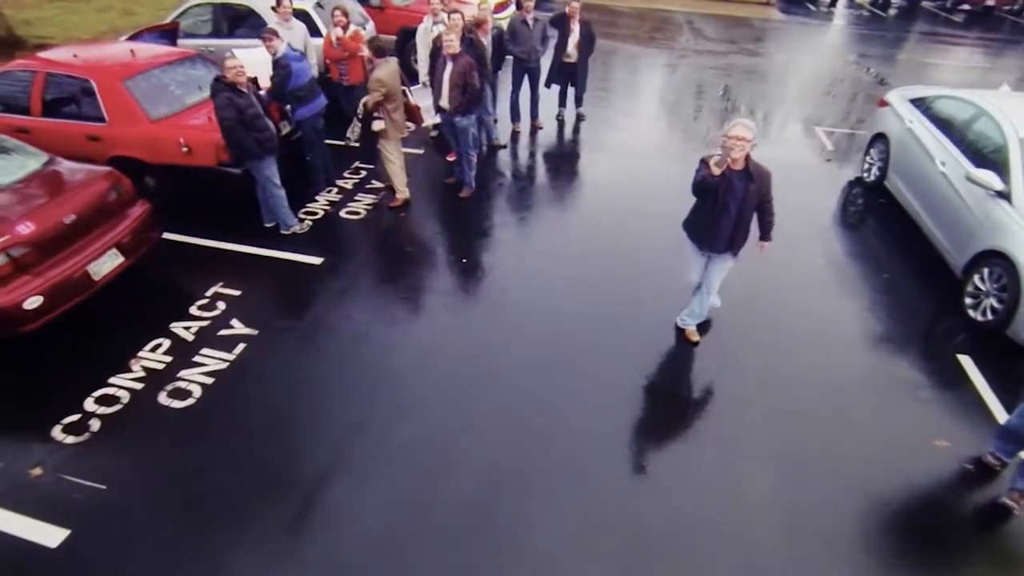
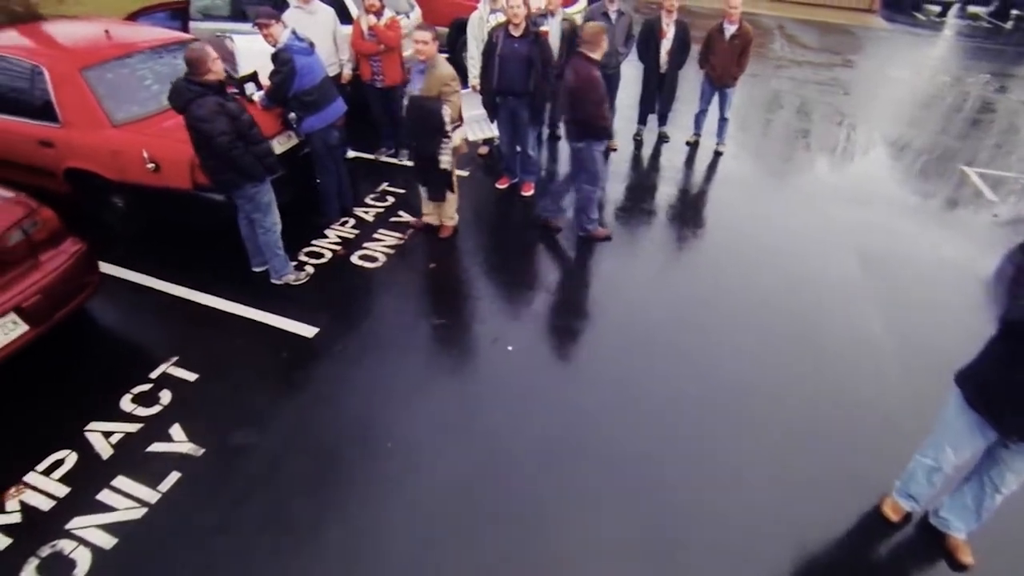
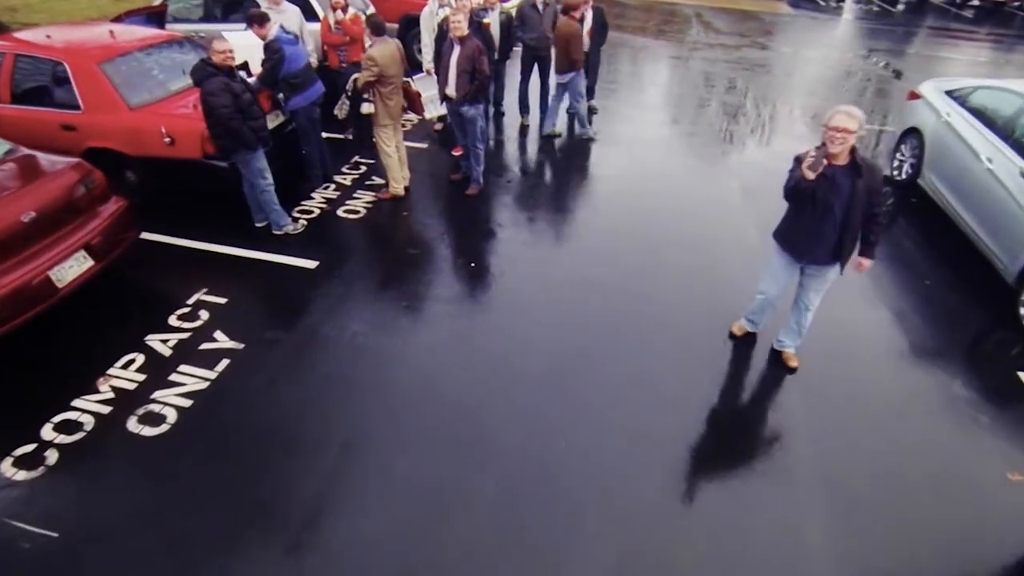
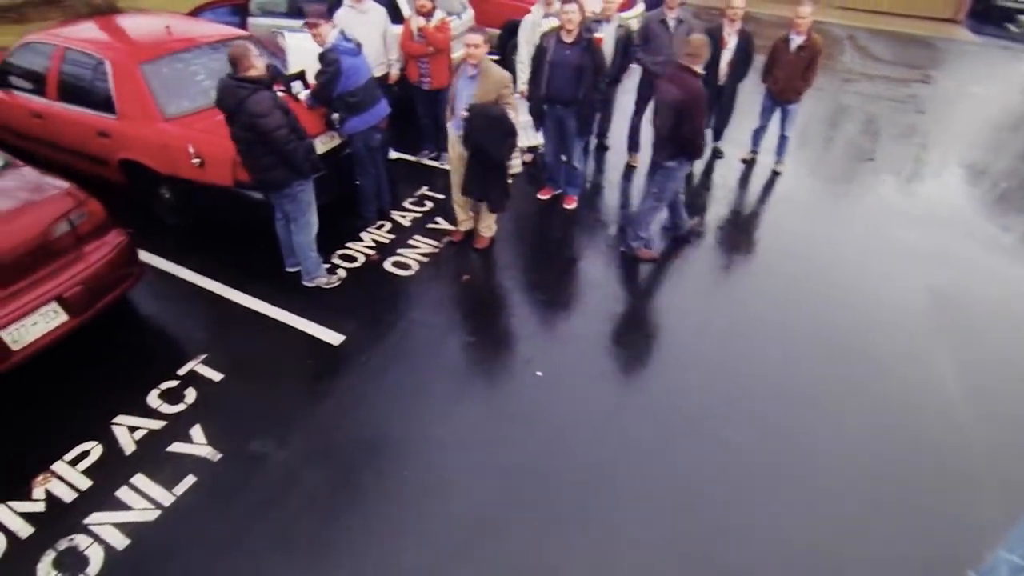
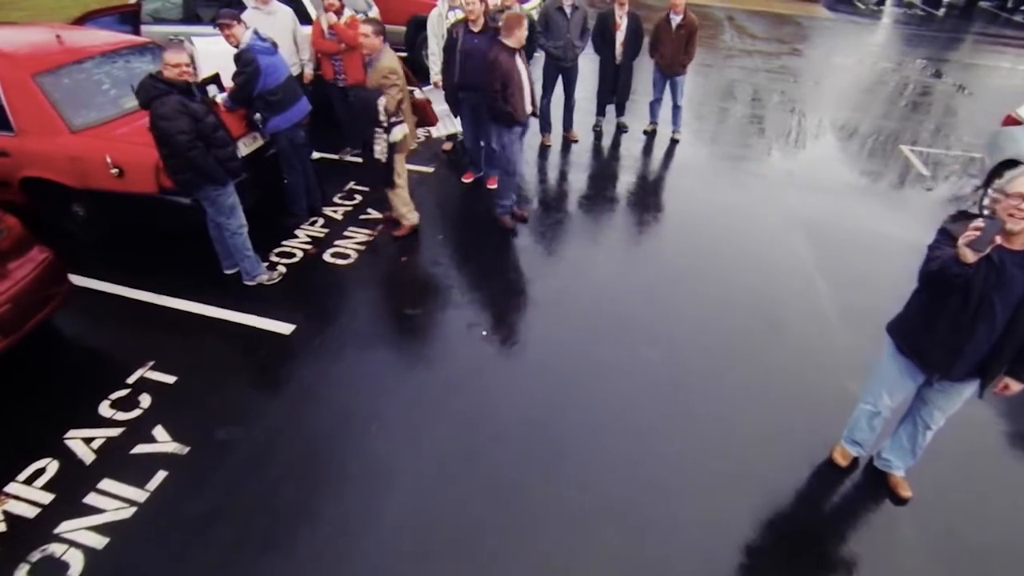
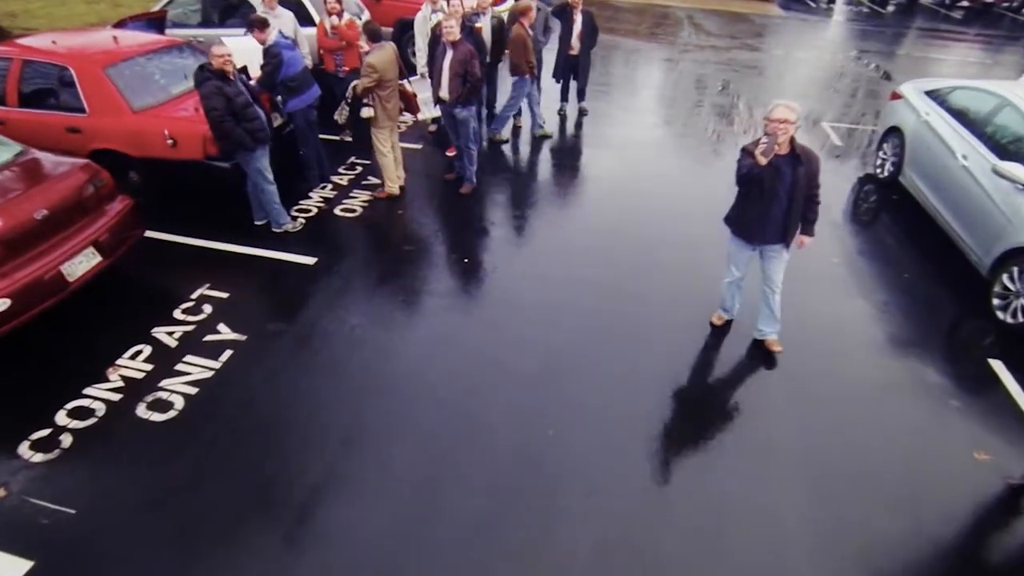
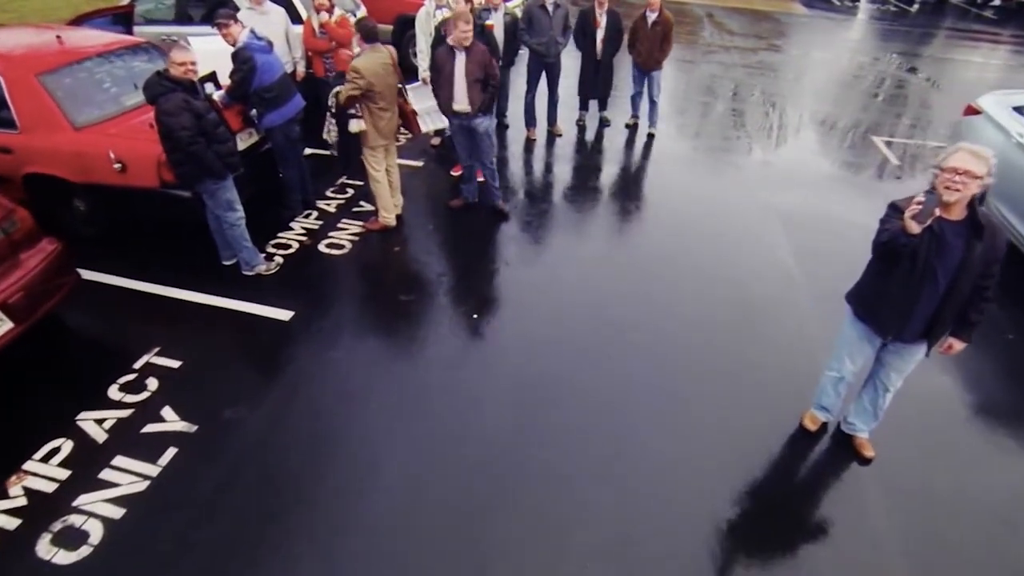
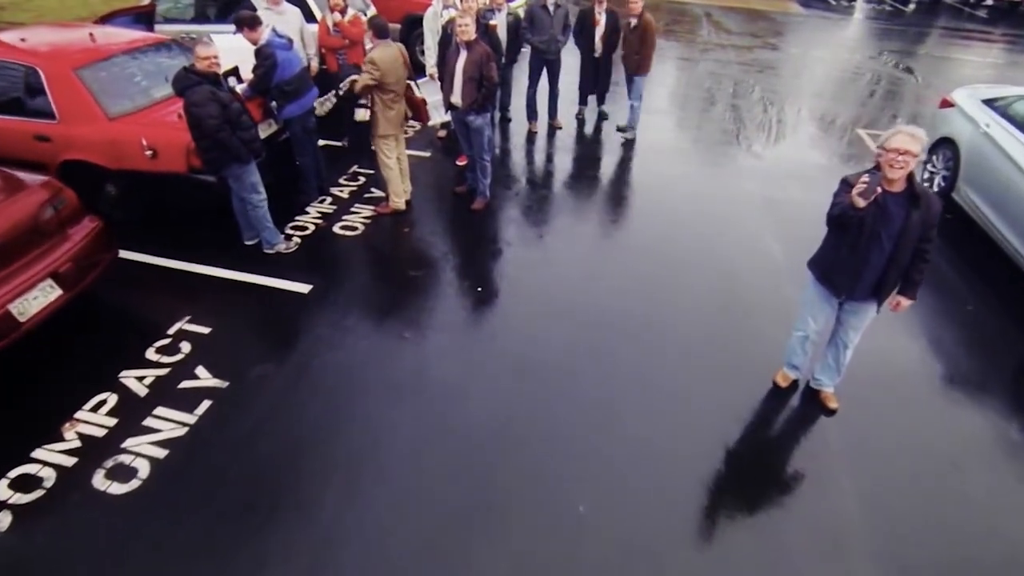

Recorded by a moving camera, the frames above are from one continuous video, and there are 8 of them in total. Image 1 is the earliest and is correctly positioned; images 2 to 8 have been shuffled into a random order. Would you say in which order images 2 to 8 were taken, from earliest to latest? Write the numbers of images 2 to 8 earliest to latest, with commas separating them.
6, 3, 8, 7, 5, 2, 4
